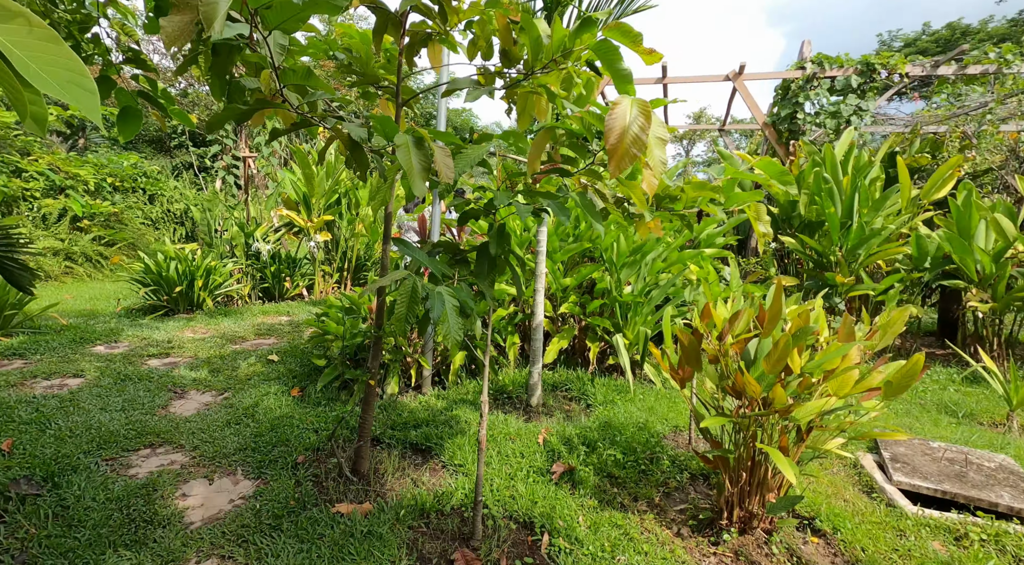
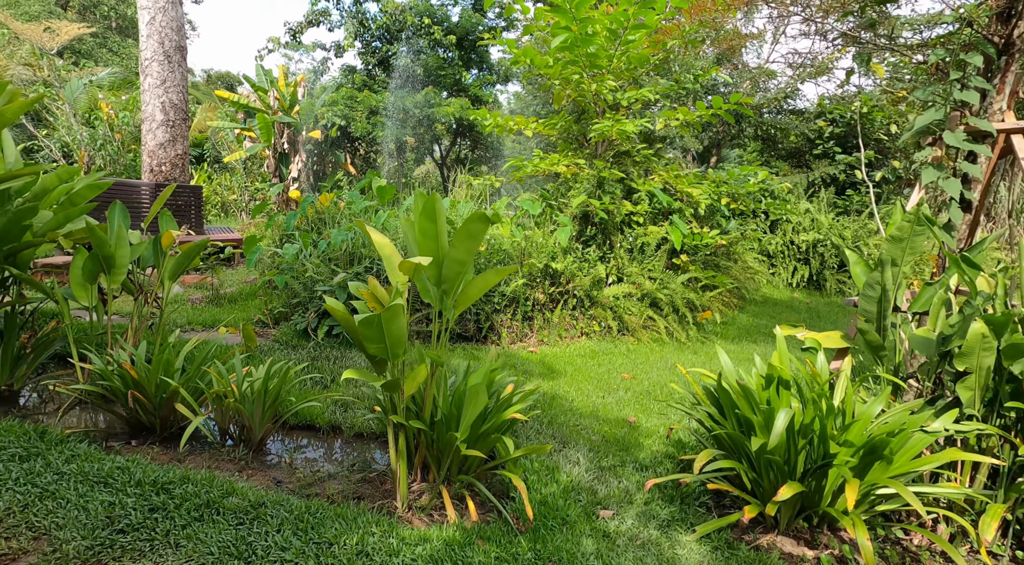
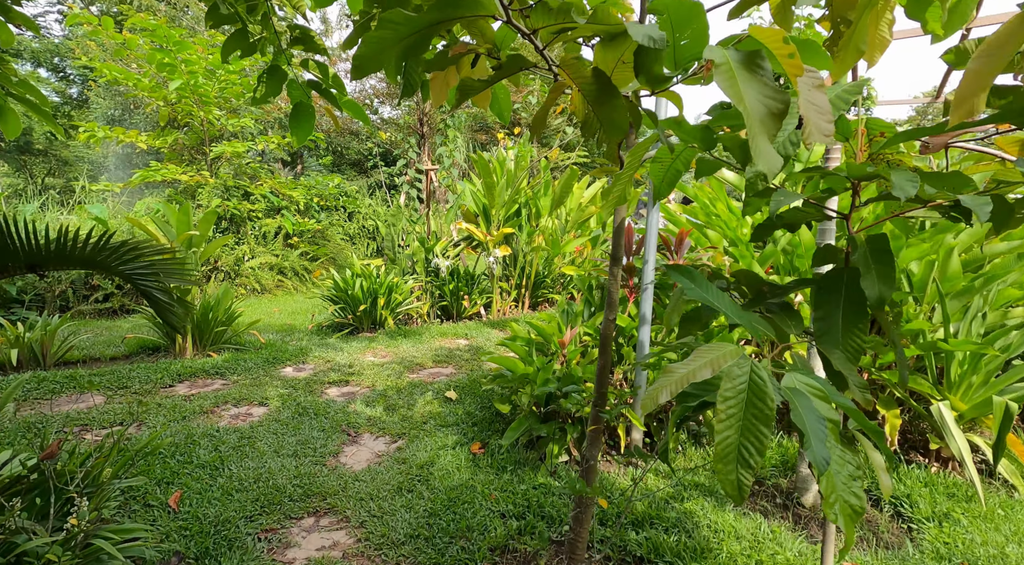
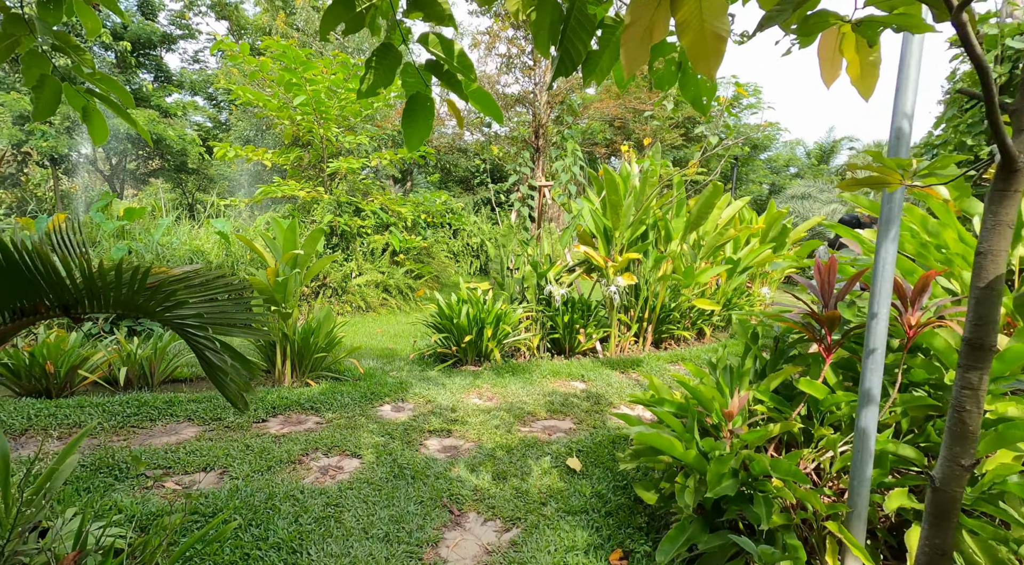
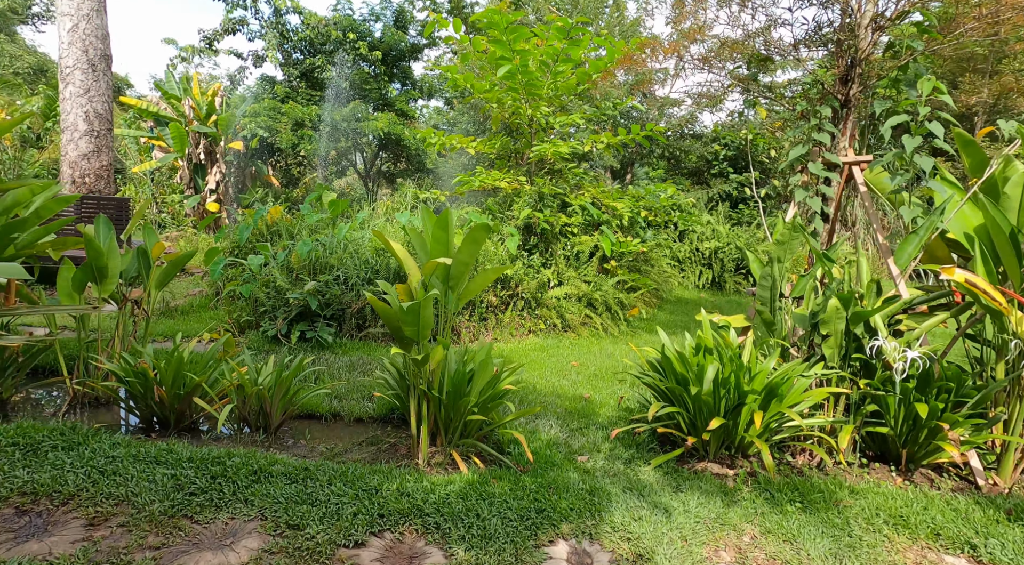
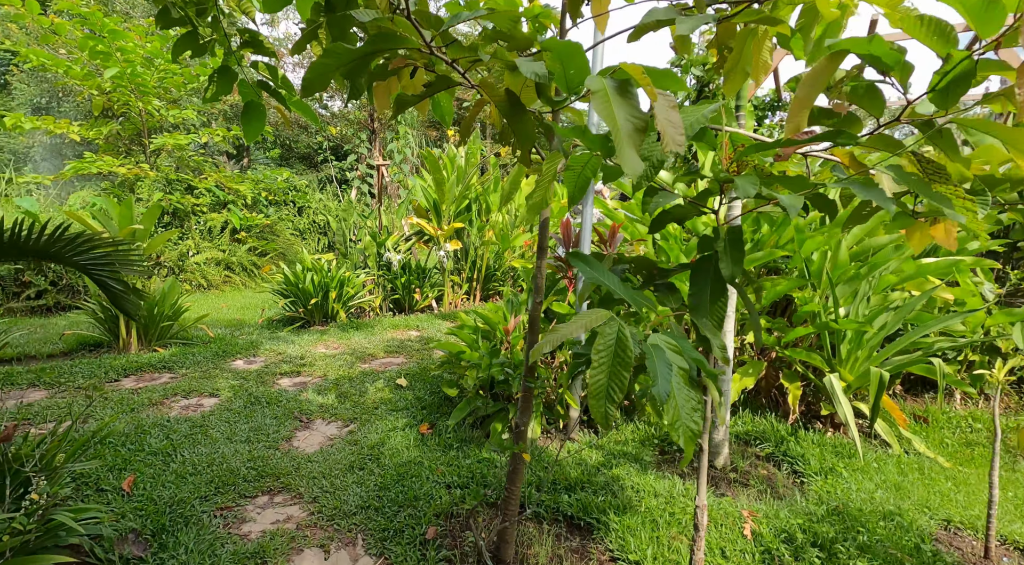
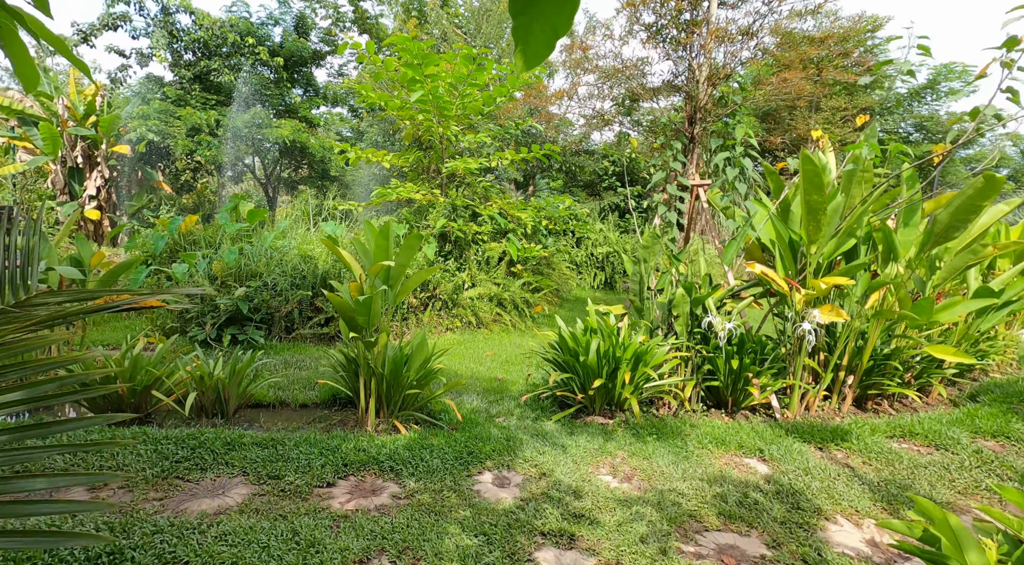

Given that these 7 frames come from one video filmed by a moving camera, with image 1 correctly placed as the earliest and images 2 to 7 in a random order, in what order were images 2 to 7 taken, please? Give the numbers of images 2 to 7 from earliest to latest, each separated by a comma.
6, 3, 4, 7, 5, 2
